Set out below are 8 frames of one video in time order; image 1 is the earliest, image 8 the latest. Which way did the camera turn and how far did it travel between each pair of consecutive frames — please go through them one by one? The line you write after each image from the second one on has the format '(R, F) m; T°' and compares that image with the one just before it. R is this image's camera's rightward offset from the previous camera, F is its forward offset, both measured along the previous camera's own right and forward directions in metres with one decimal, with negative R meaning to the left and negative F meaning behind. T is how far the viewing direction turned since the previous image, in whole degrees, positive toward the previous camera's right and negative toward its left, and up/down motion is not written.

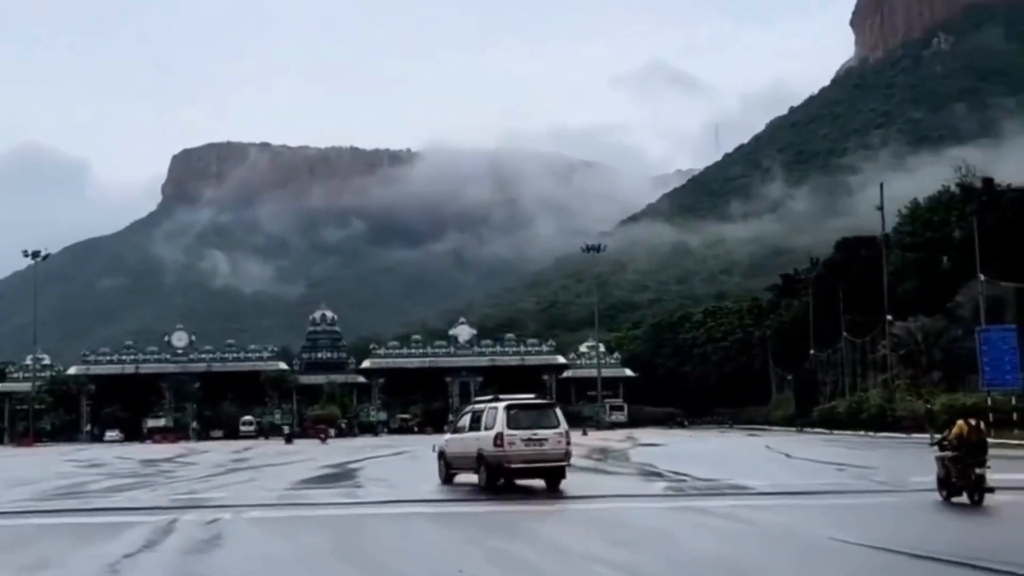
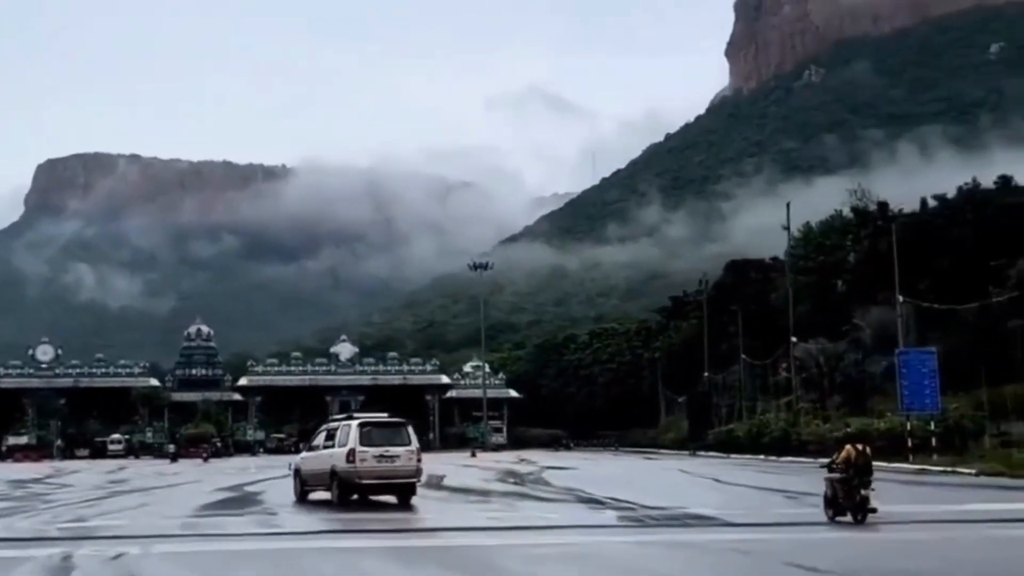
(-0.9, +2.1) m; +5°
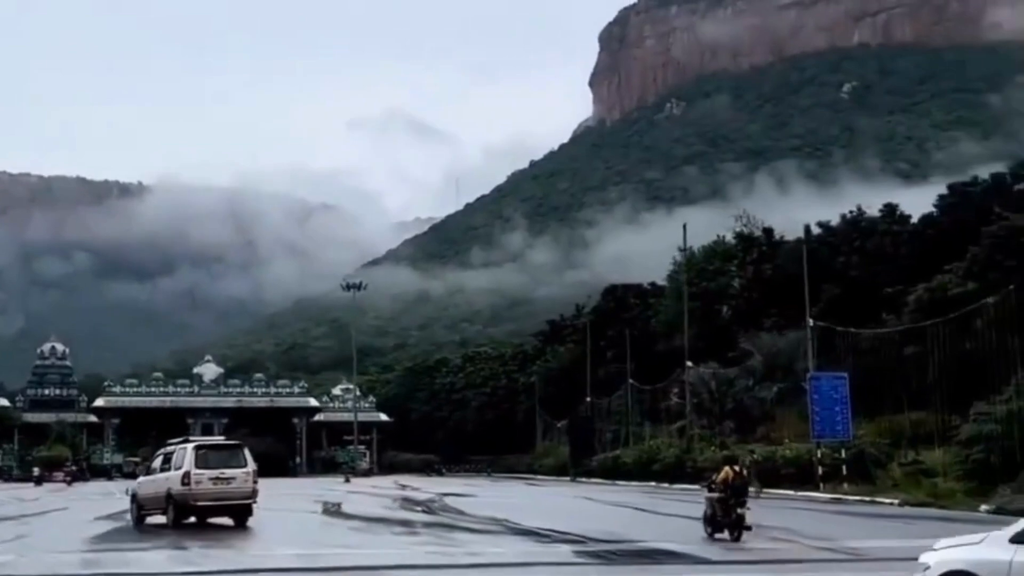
(-1.1, +1.9) m; +6°
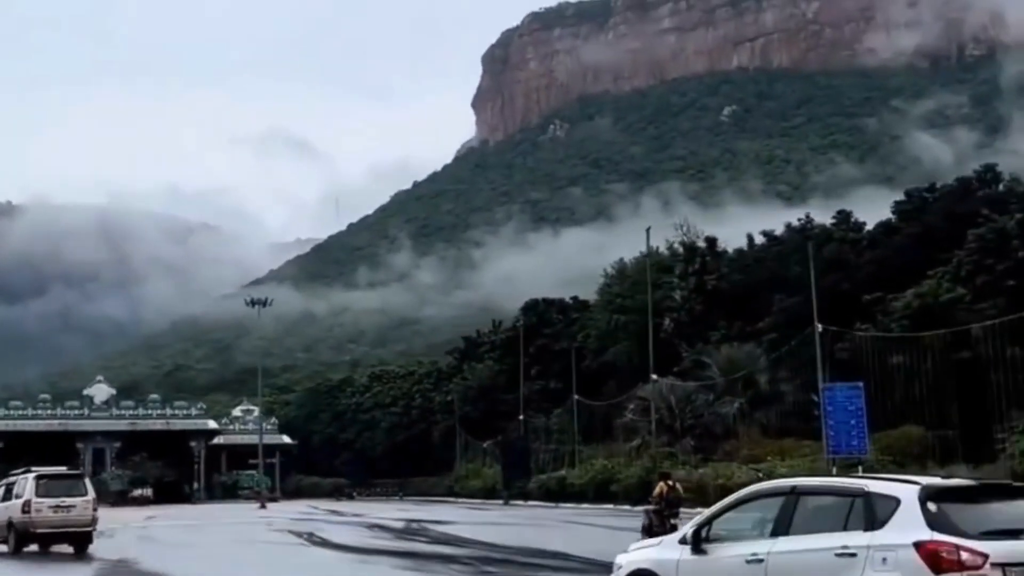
(-2.6, +3.7) m; +5°
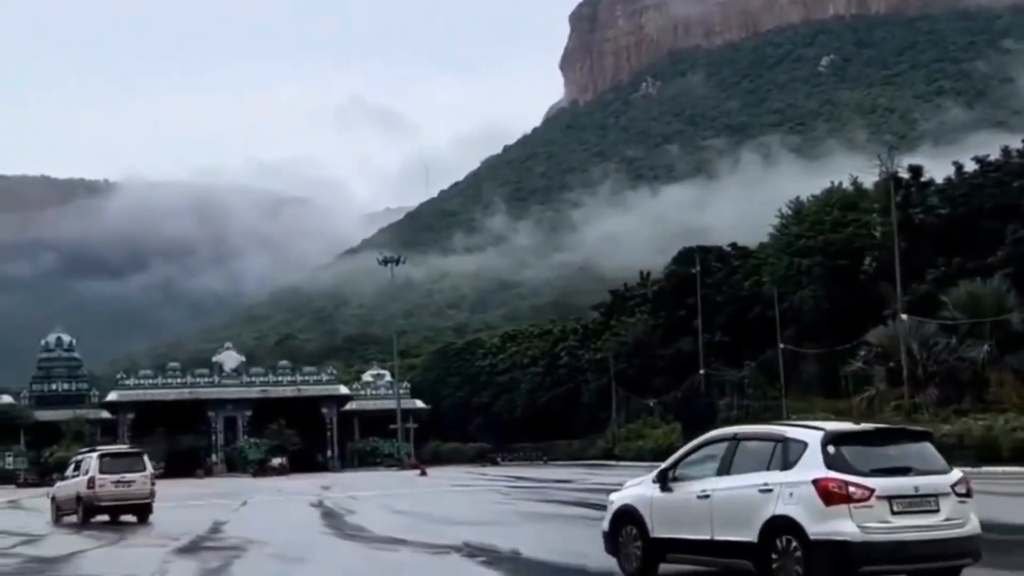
(-4.3, +5.5) m; -4°
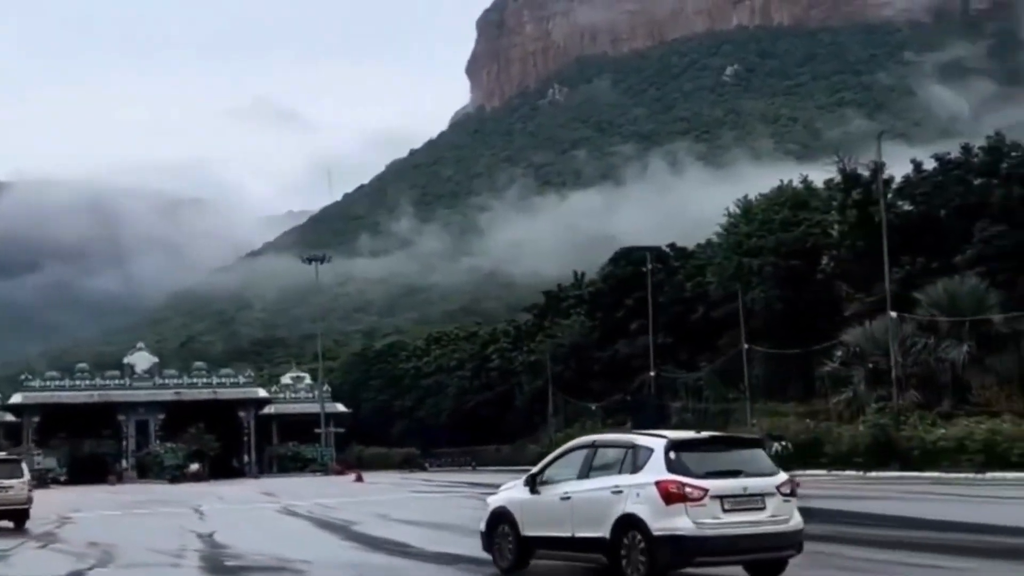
(-2.0, +2.8) m; +4°
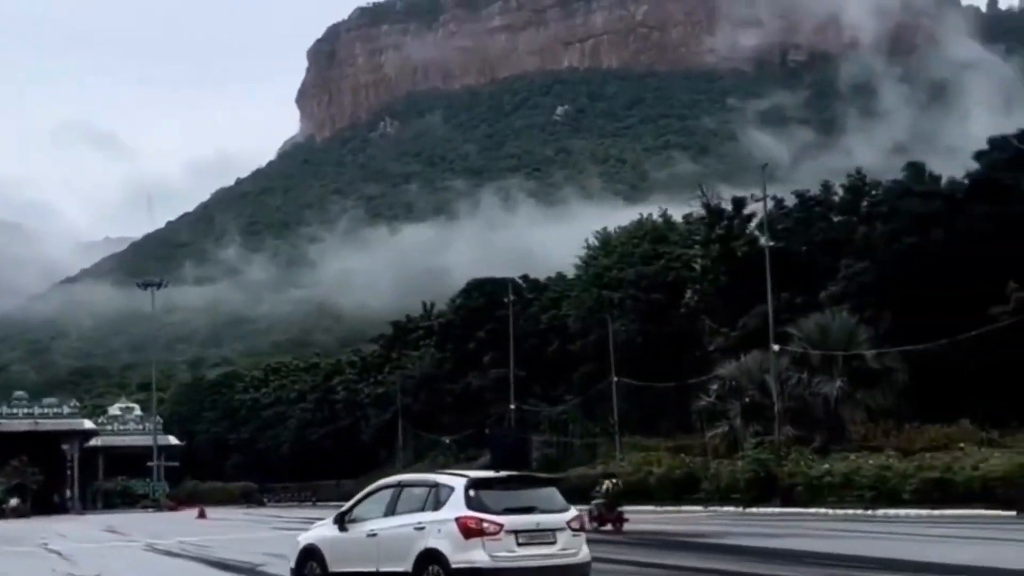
(-1.5, +1.8) m; +7°
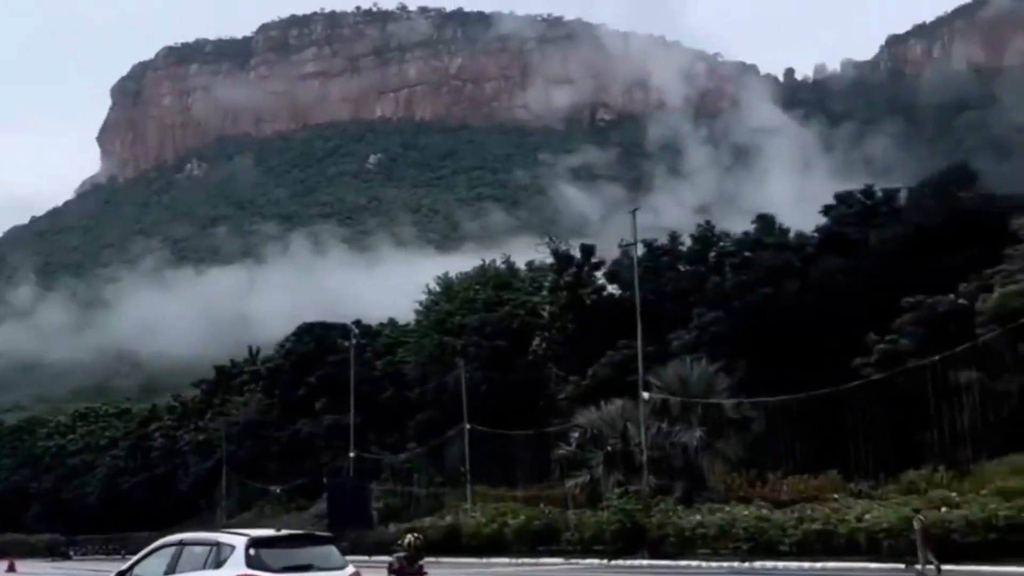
(-1.6, +1.7) m; +8°
